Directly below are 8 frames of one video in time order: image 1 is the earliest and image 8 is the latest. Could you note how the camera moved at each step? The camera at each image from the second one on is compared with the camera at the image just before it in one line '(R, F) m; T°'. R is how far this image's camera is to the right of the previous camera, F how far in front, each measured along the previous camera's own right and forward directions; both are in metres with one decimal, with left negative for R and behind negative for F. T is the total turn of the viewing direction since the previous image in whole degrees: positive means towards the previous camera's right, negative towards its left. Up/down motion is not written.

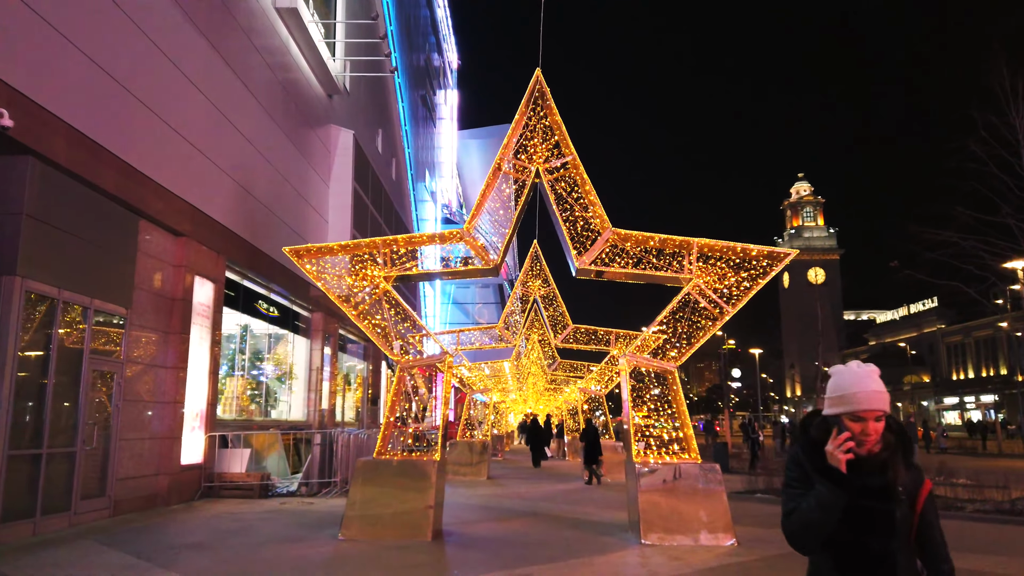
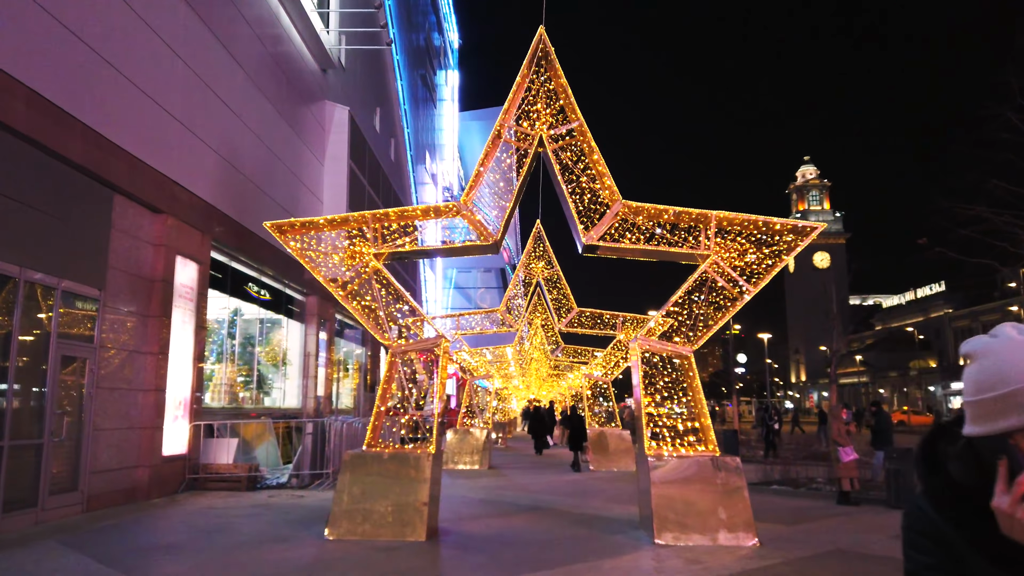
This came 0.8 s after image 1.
(0.0, +0.8) m; 0°
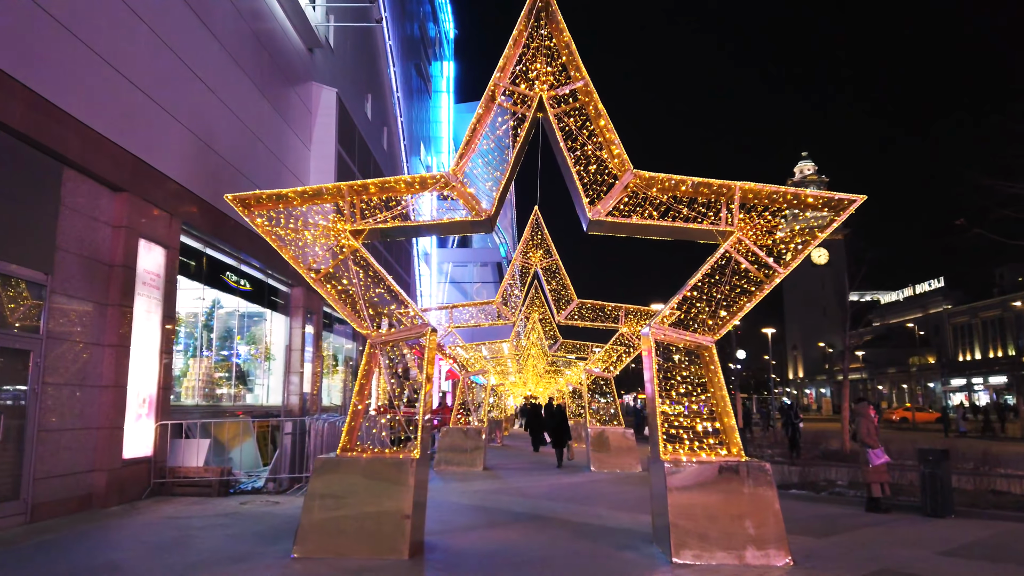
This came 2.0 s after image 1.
(0.0, +1.1) m; 0°
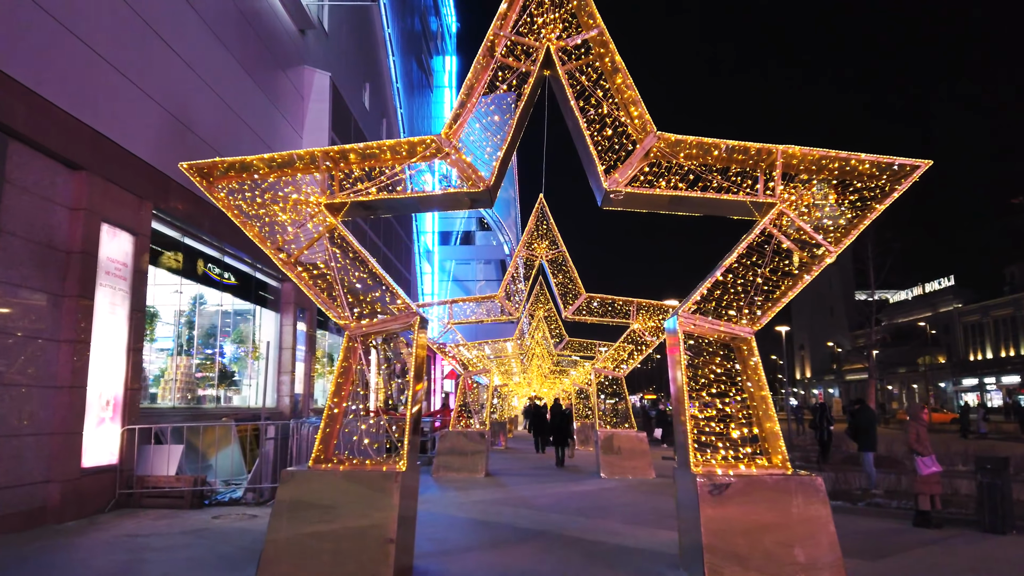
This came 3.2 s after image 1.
(0.0, +1.2) m; 0°
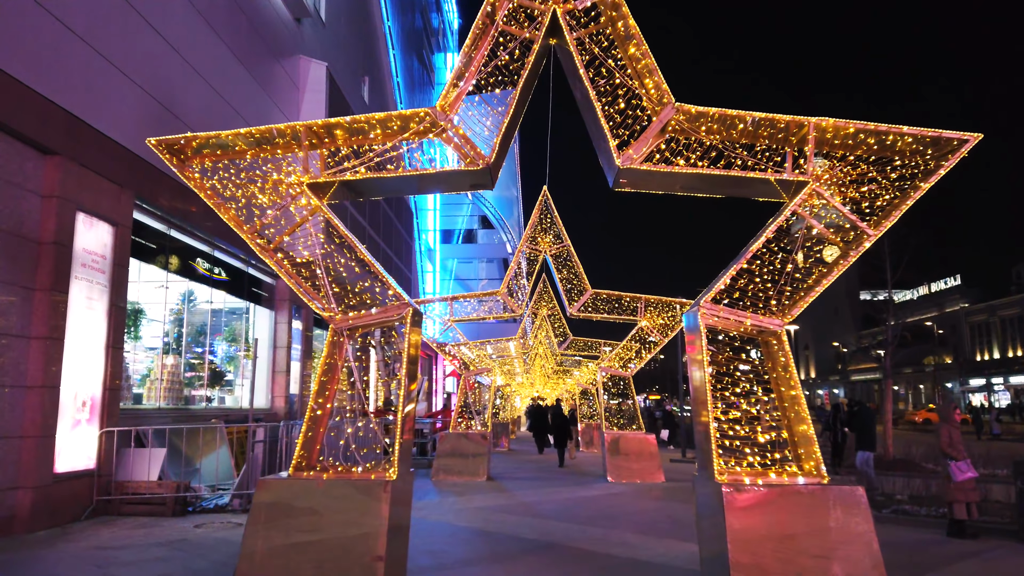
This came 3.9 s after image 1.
(0.0, +0.7) m; 0°
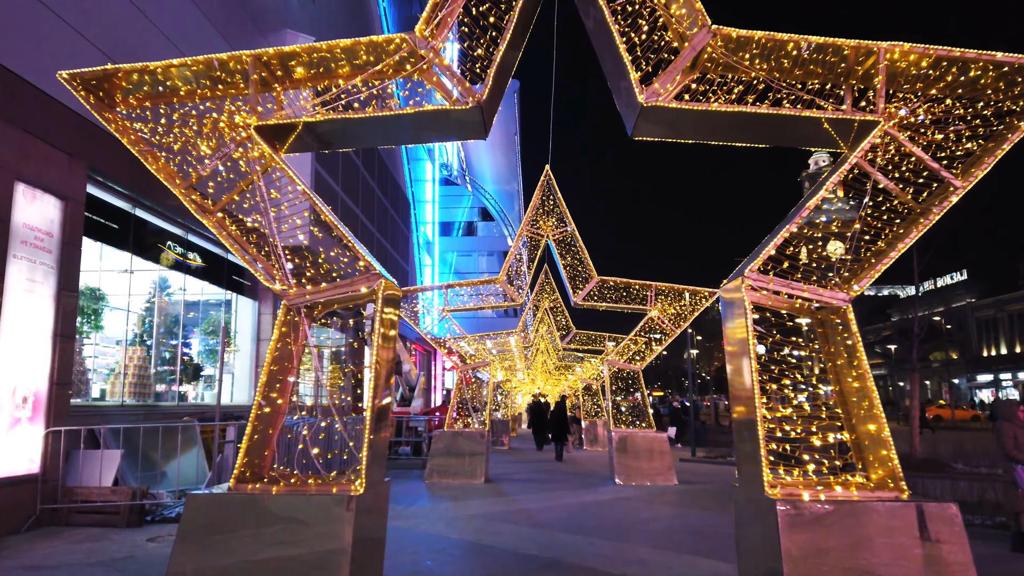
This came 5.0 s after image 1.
(0.0, +1.2) m; 0°
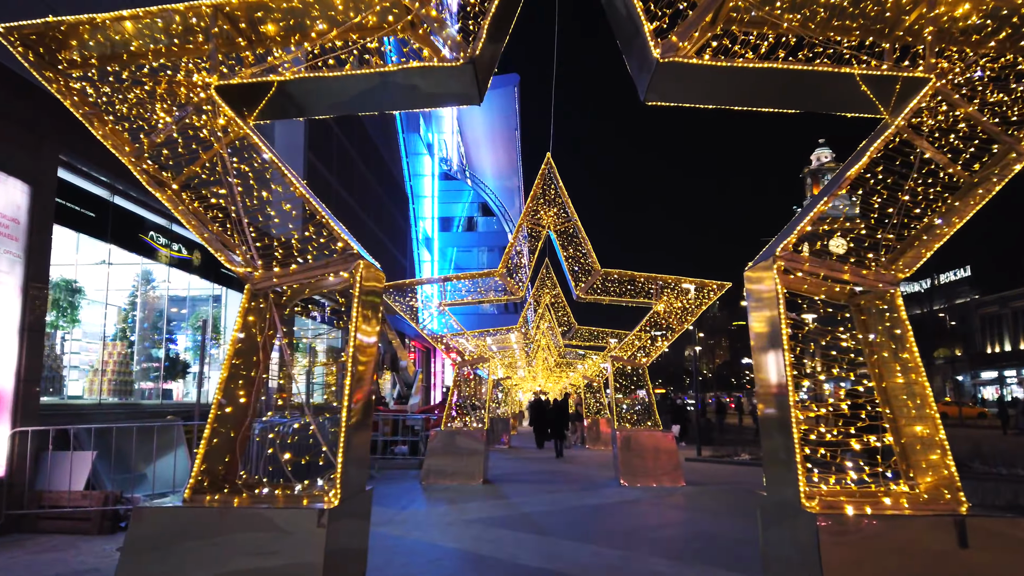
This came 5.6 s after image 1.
(0.0, +0.6) m; 0°
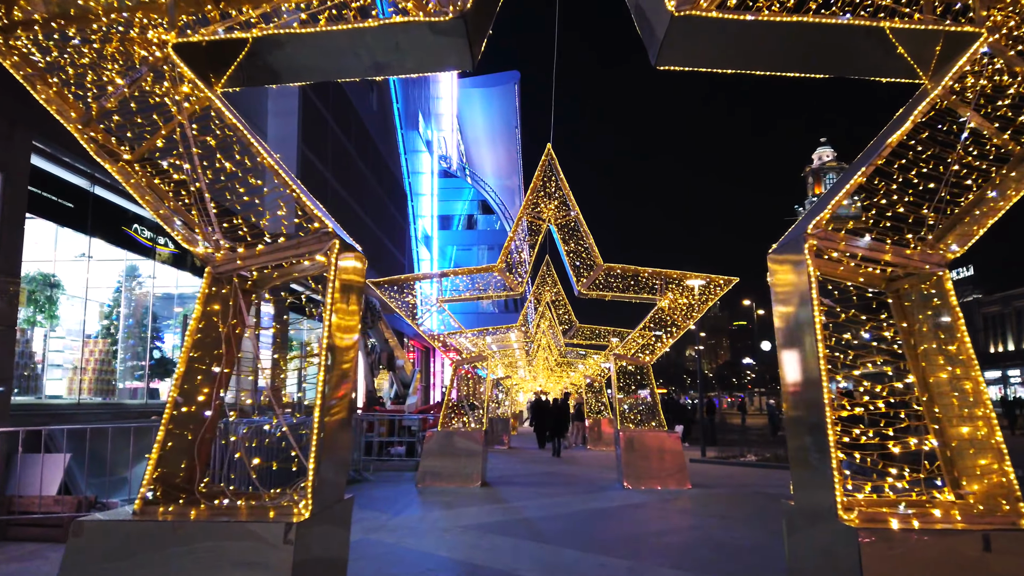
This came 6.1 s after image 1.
(0.0, +0.5) m; 0°
